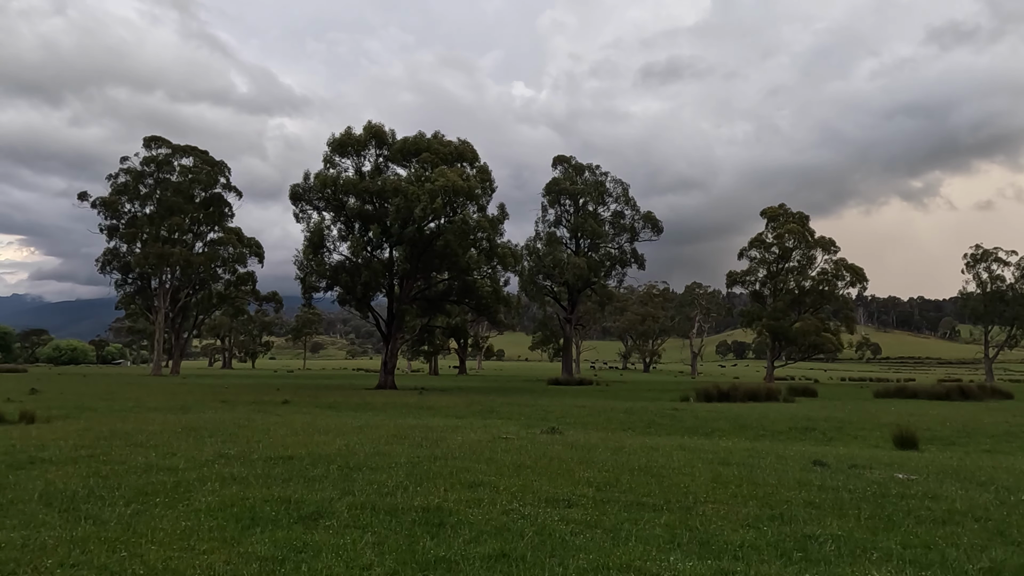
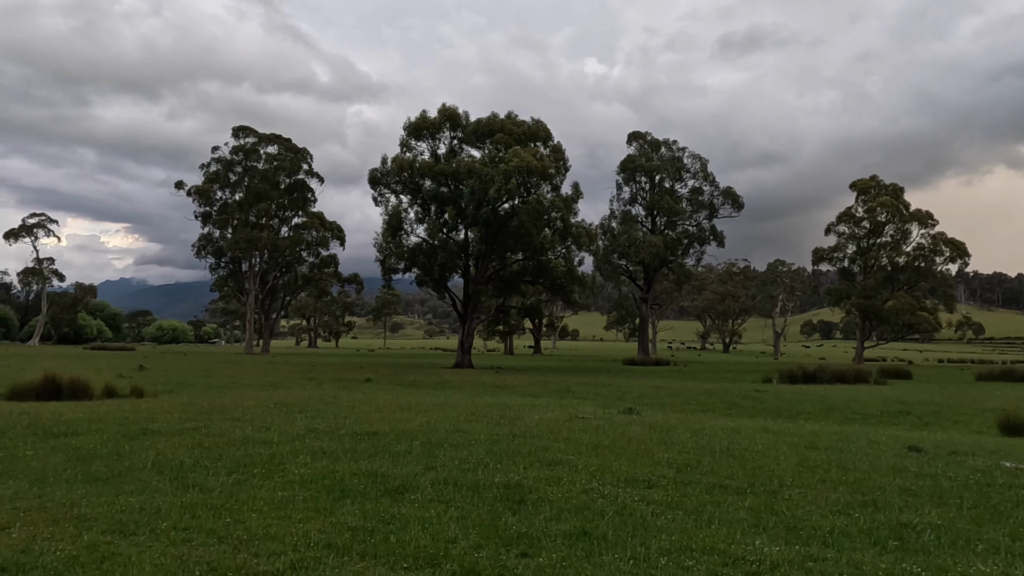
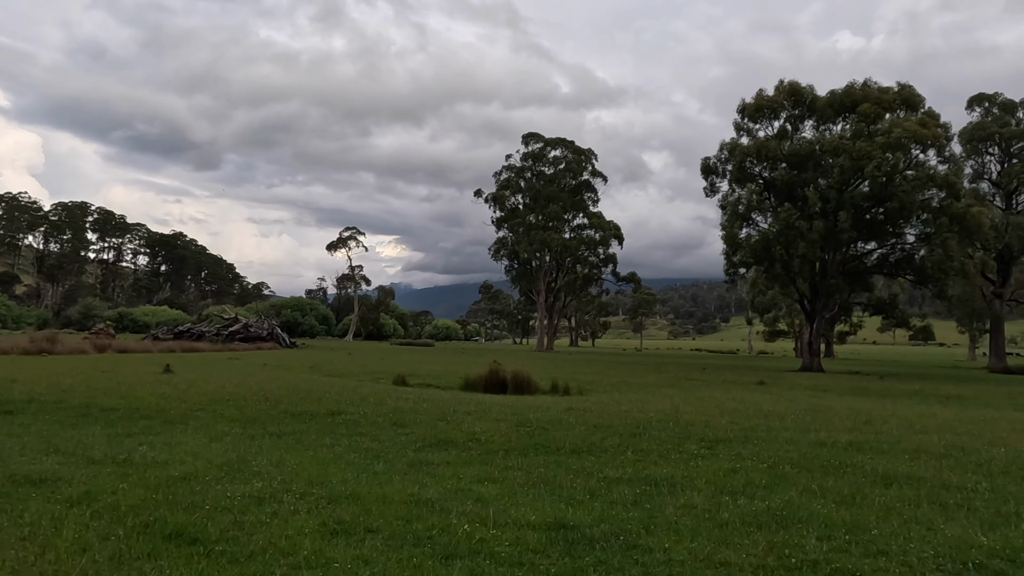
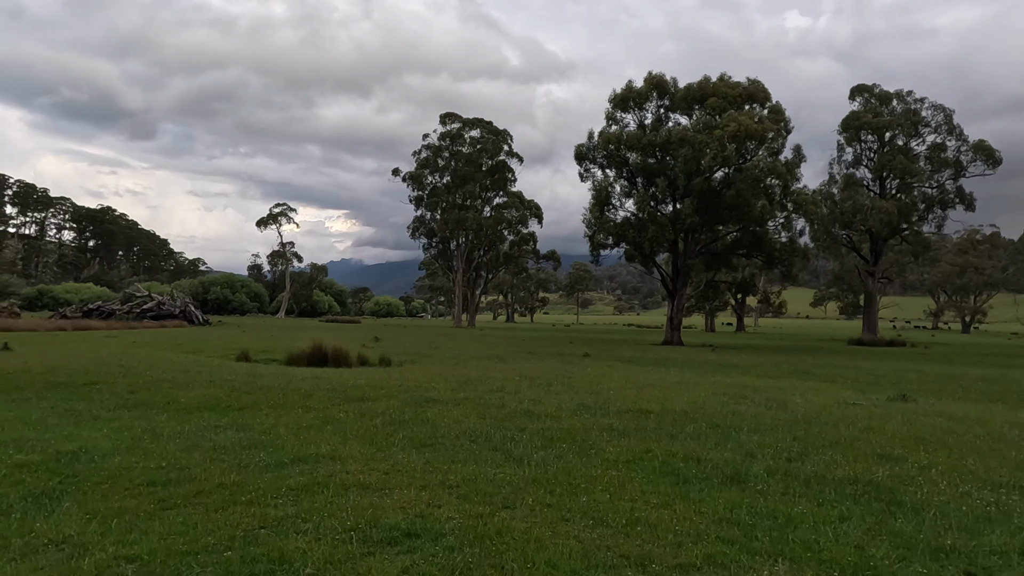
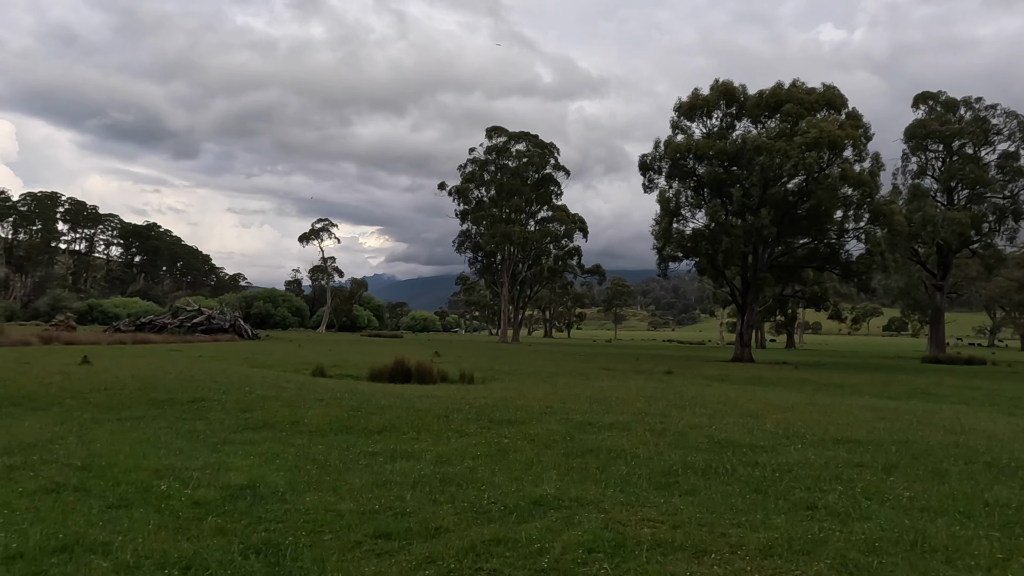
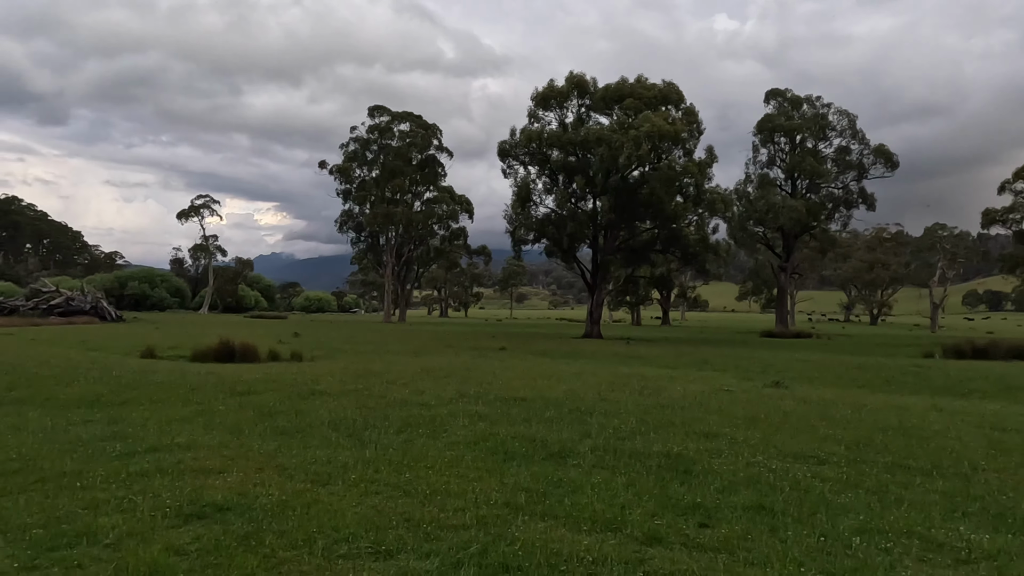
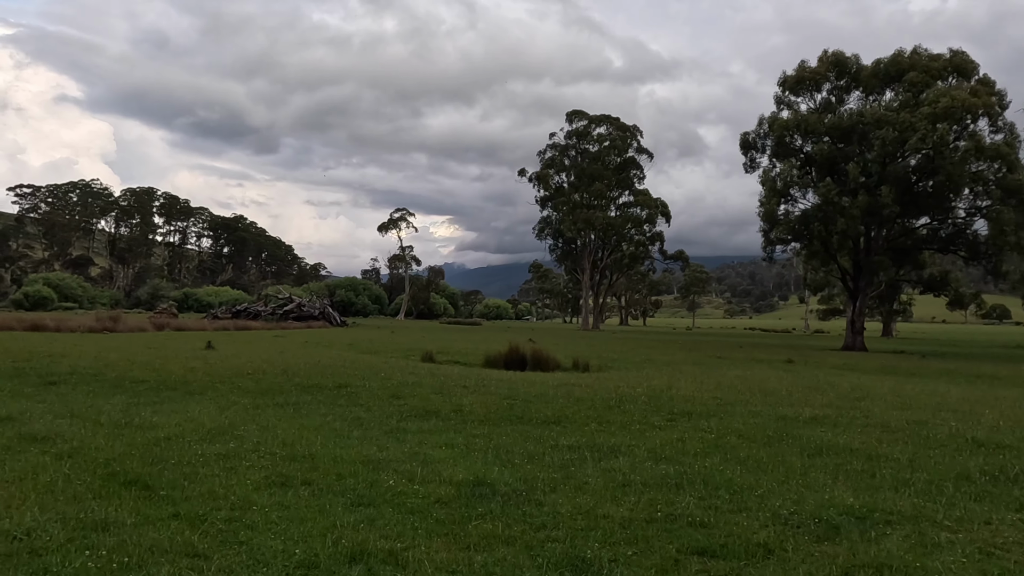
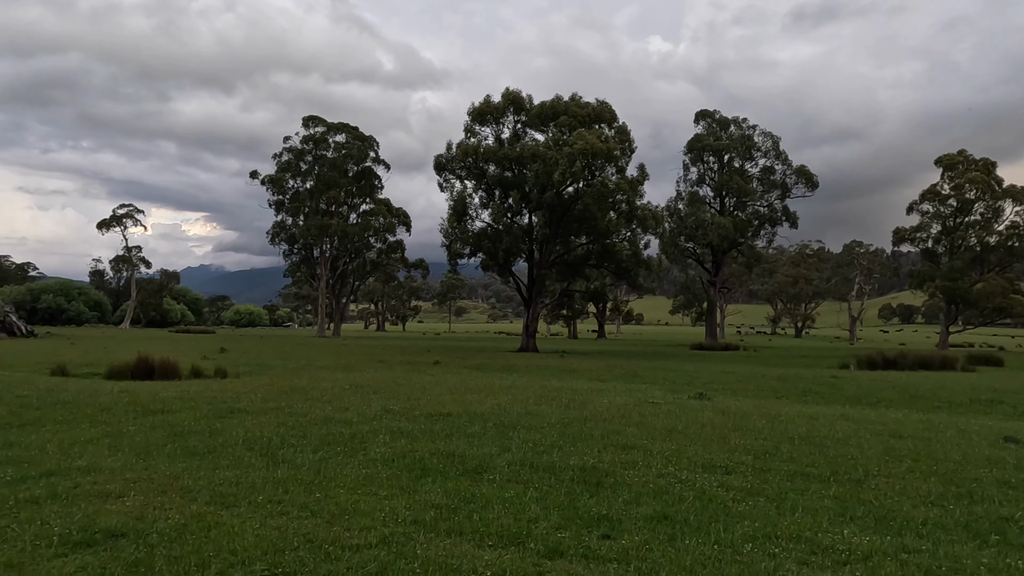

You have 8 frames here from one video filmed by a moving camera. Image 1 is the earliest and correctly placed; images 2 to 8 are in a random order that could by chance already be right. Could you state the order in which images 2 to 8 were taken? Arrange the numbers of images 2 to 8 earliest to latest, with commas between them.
2, 8, 6, 4, 5, 7, 3
